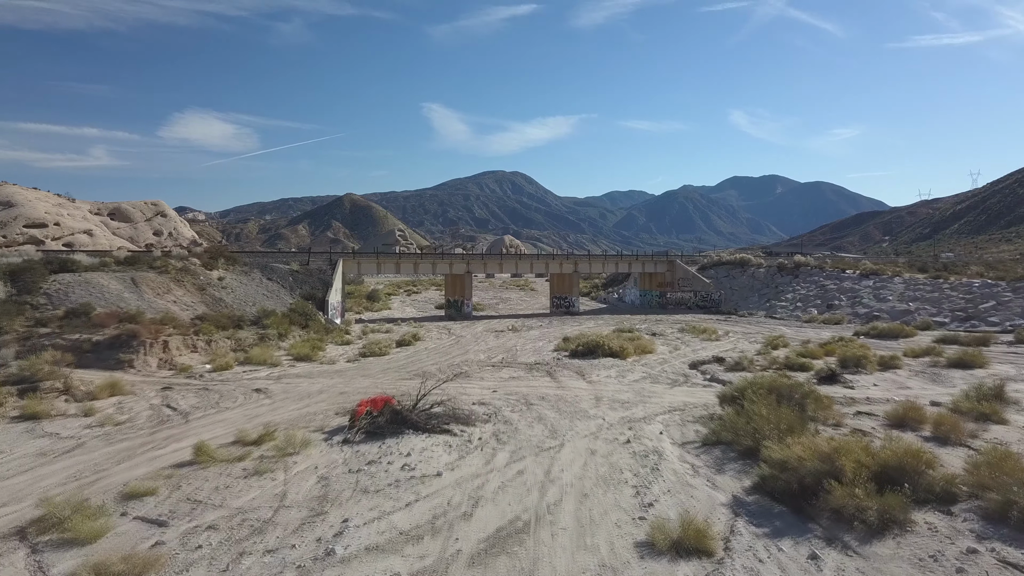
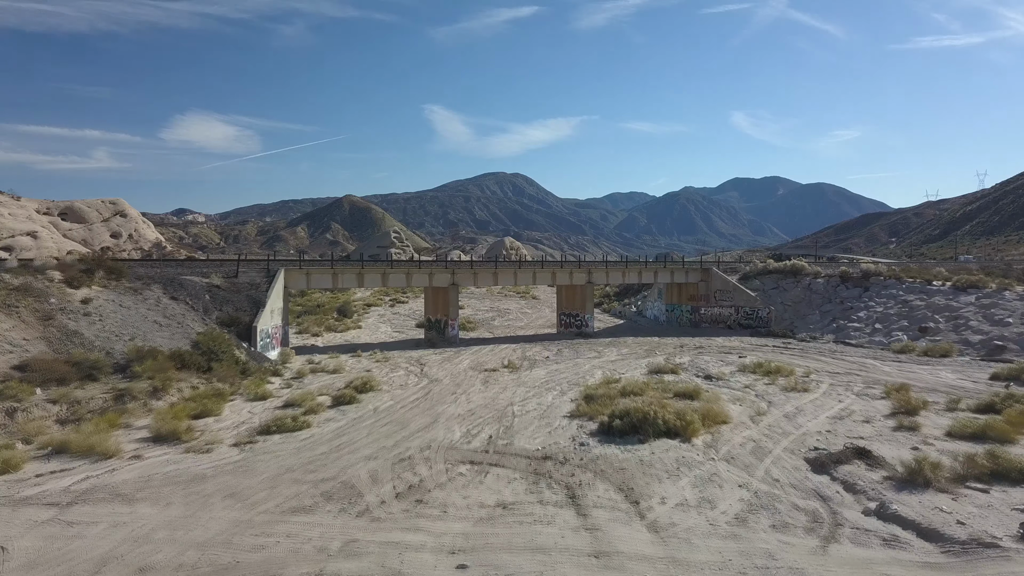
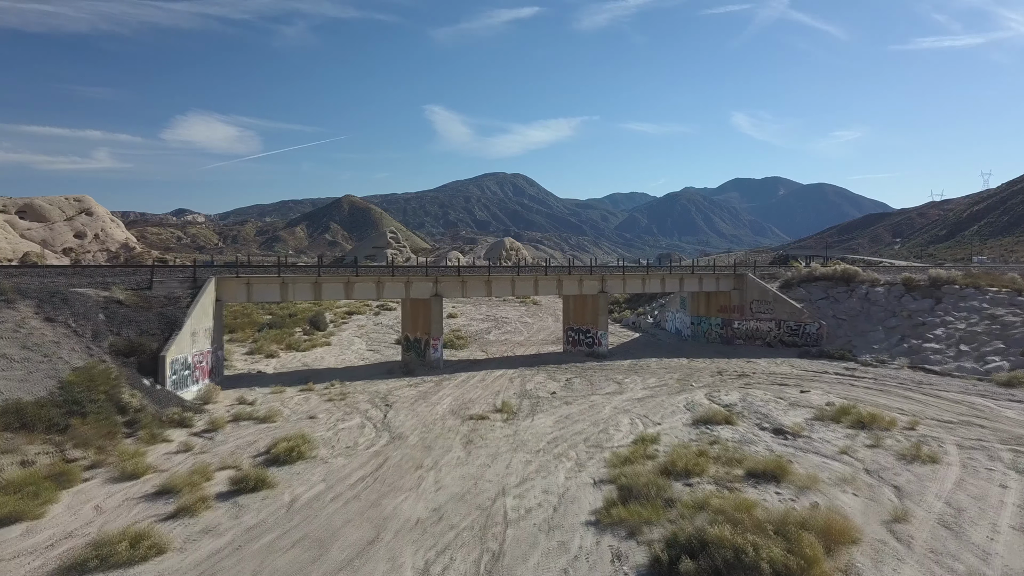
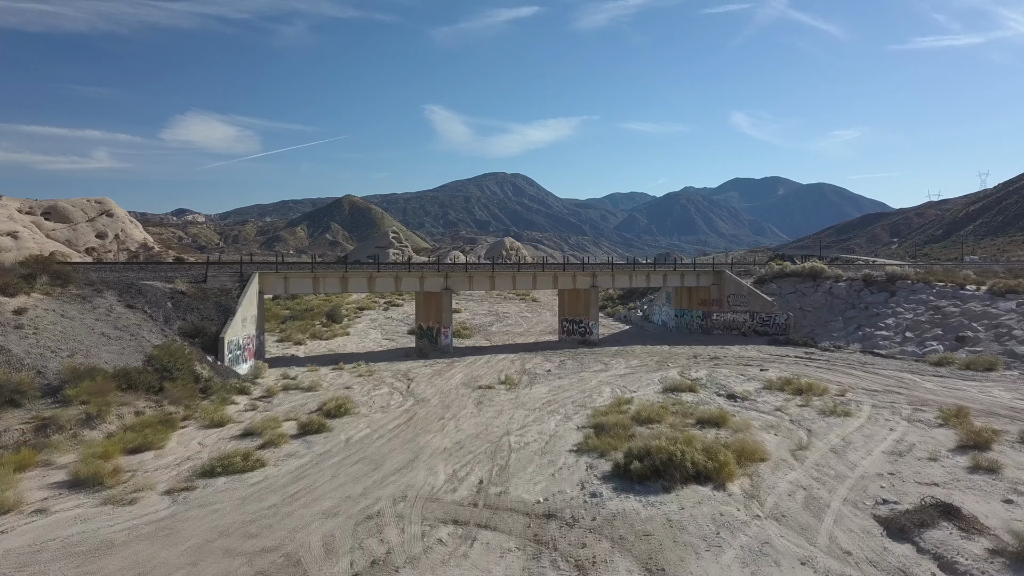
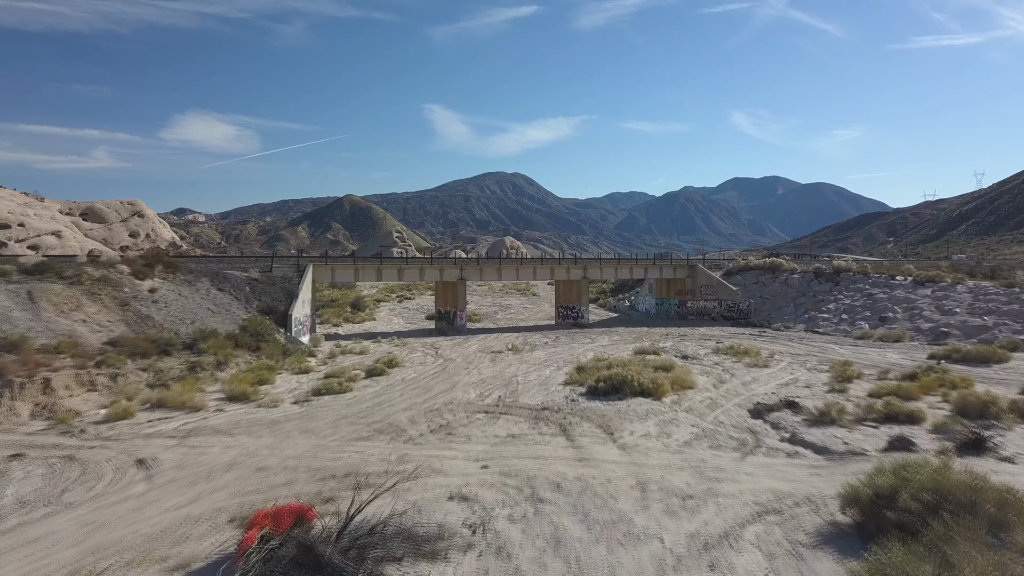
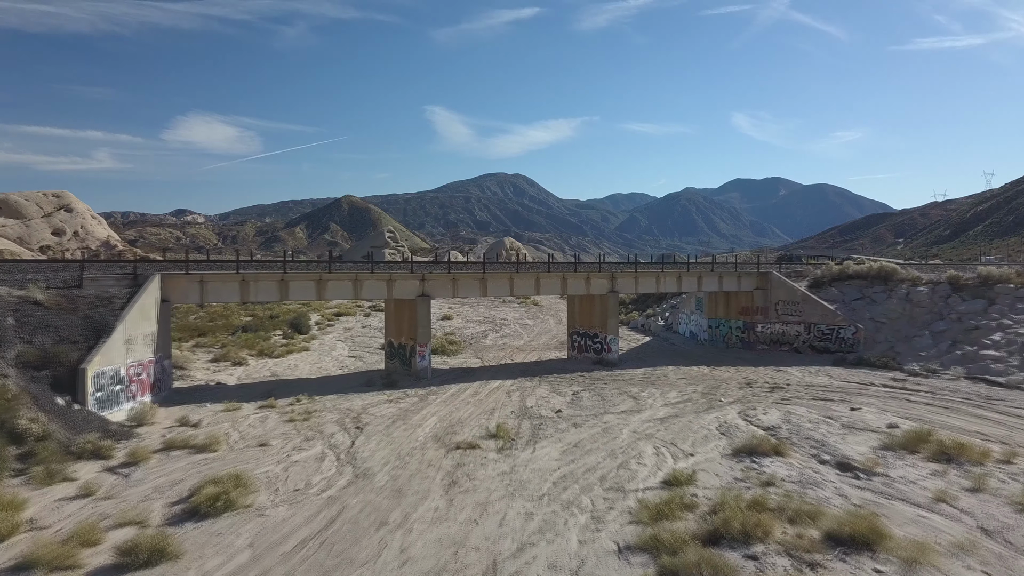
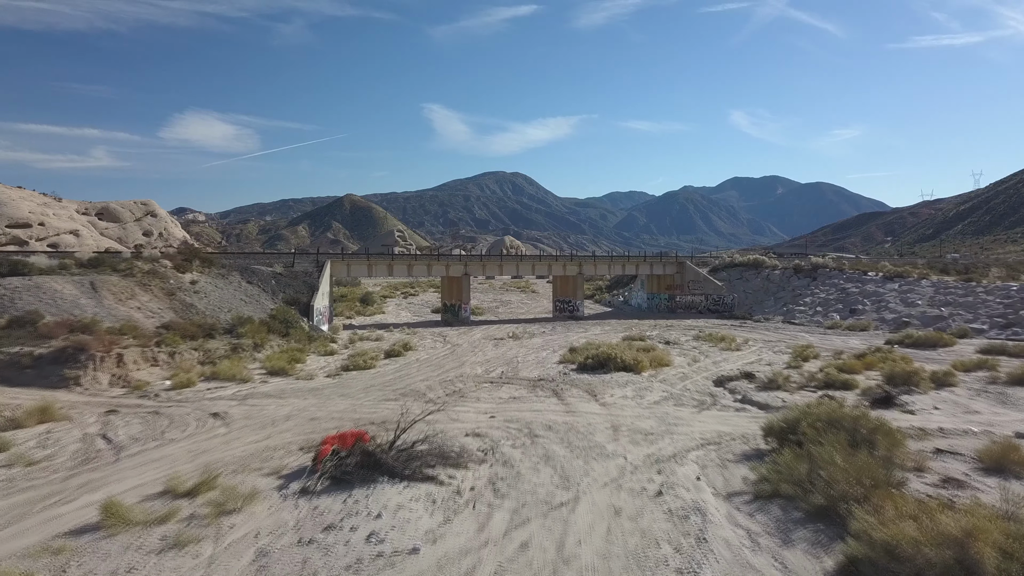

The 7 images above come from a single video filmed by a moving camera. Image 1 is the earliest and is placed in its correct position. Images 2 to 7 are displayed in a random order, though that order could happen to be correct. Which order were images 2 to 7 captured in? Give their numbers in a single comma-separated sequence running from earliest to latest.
7, 5, 2, 4, 3, 6
